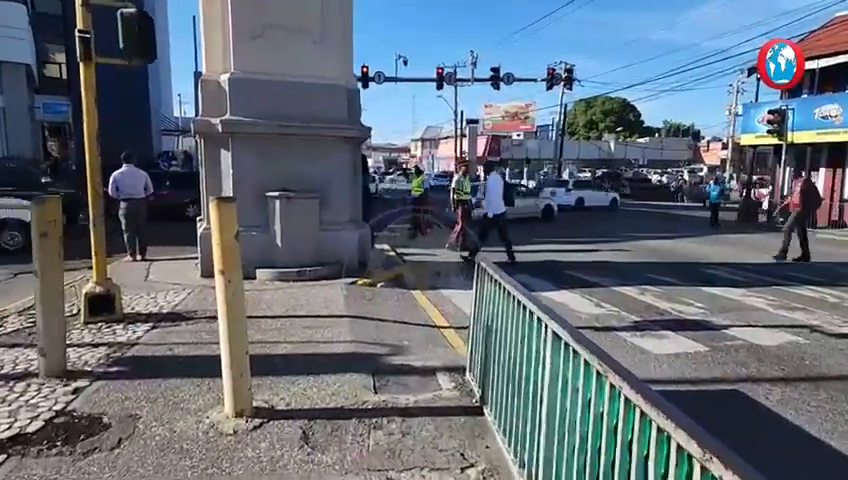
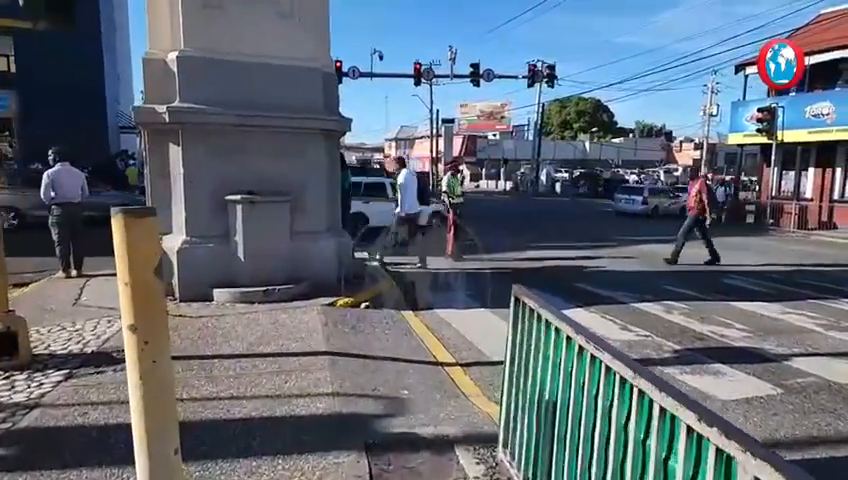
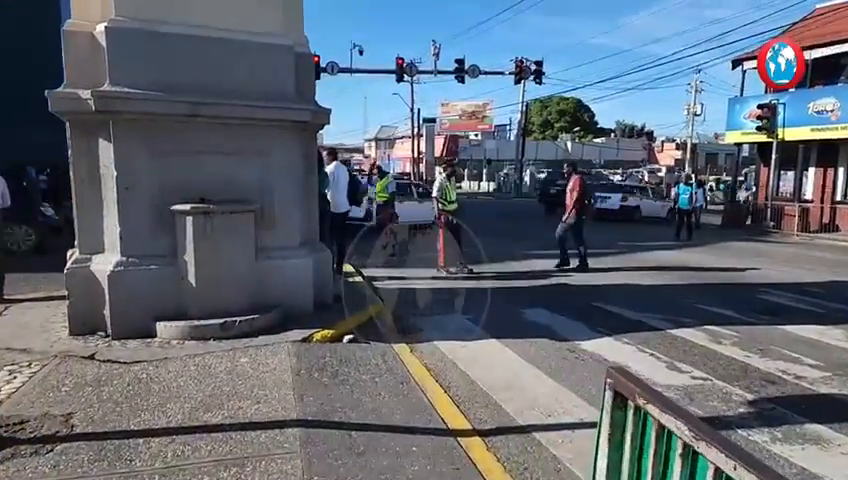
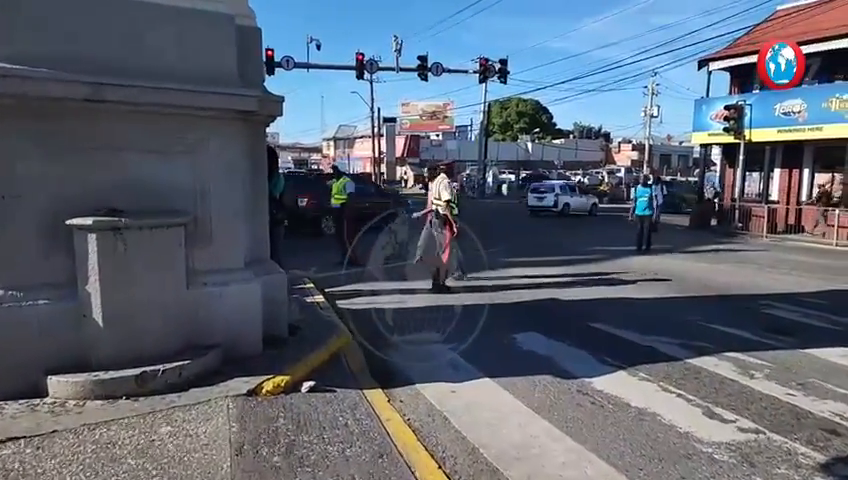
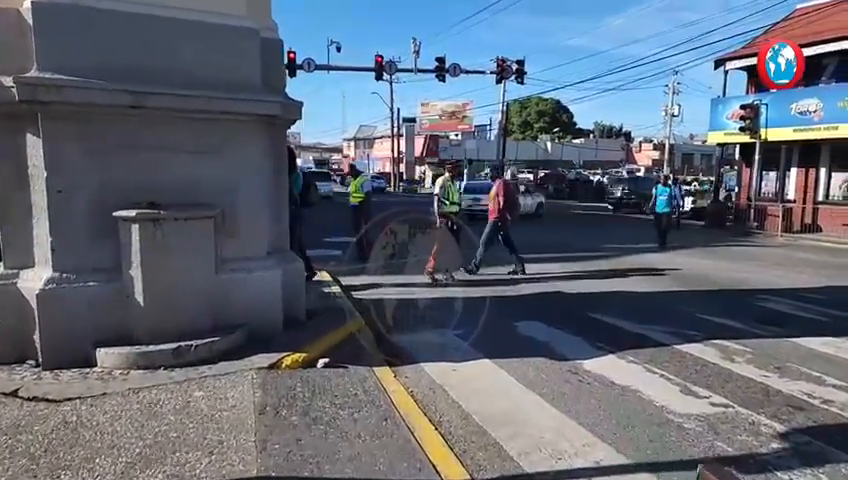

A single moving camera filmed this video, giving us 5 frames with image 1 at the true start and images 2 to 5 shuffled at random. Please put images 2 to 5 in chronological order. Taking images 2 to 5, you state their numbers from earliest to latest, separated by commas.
2, 3, 5, 4
